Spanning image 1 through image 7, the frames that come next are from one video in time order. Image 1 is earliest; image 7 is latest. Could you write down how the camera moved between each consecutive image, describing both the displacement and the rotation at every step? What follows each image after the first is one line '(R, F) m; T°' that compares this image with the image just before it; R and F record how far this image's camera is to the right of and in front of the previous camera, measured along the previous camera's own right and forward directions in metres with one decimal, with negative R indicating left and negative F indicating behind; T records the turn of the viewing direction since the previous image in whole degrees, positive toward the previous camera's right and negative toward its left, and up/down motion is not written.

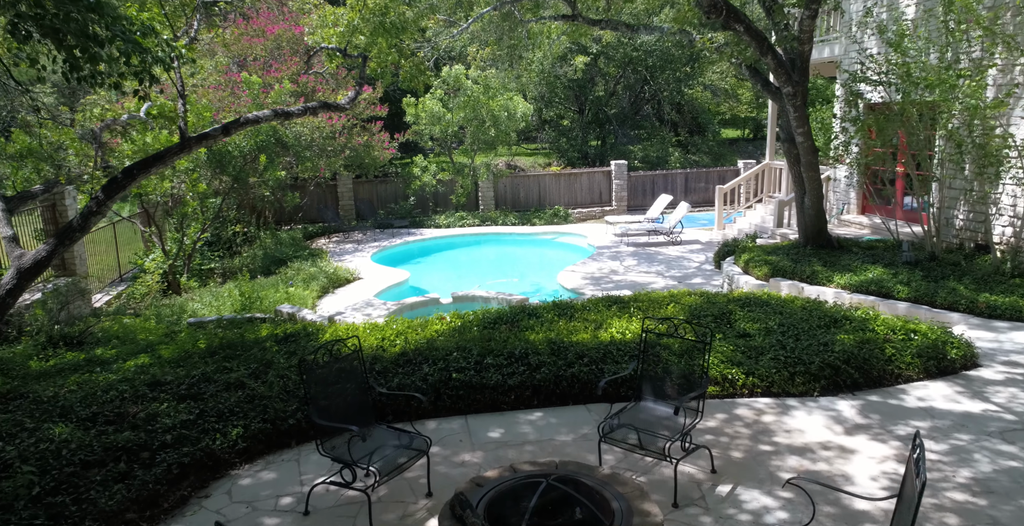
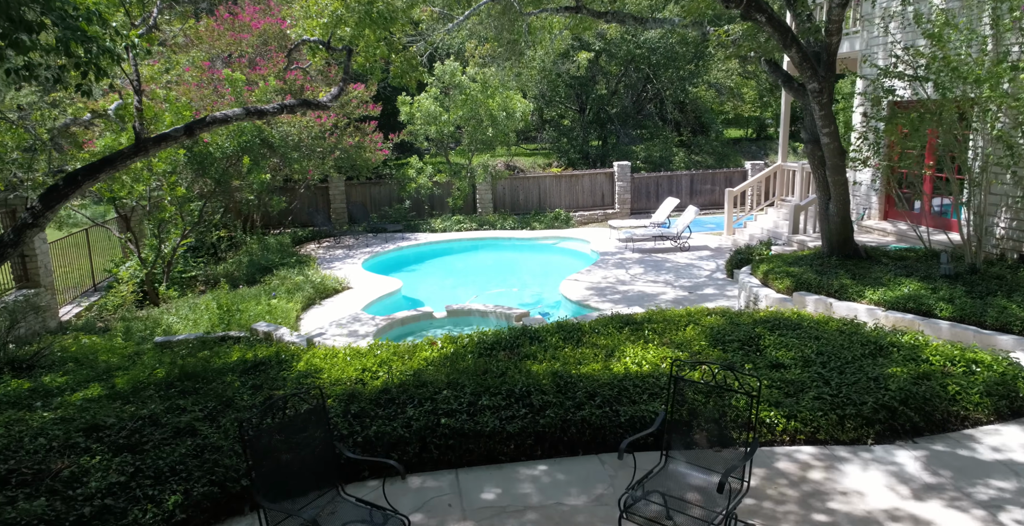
(0.0, +0.7) m; 0°
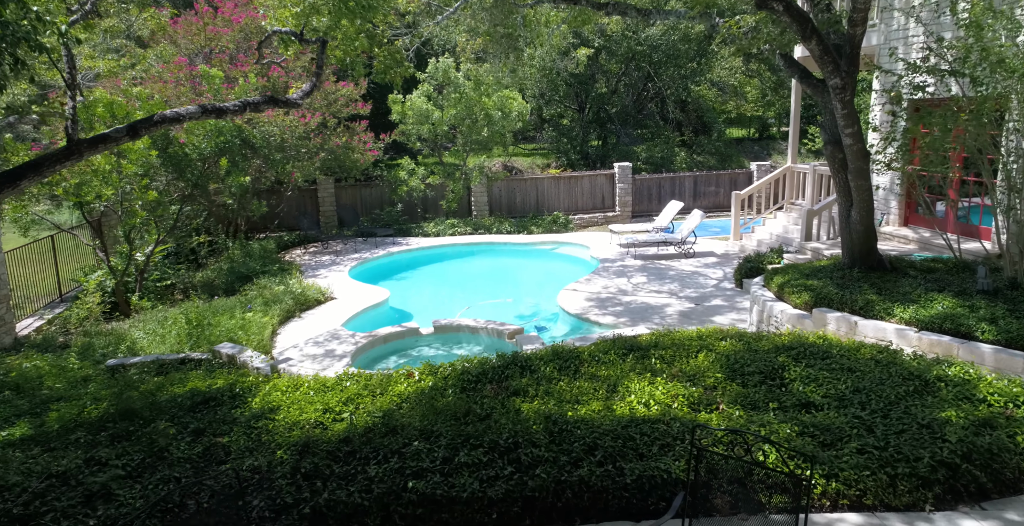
(+0.1, +0.7) m; 0°
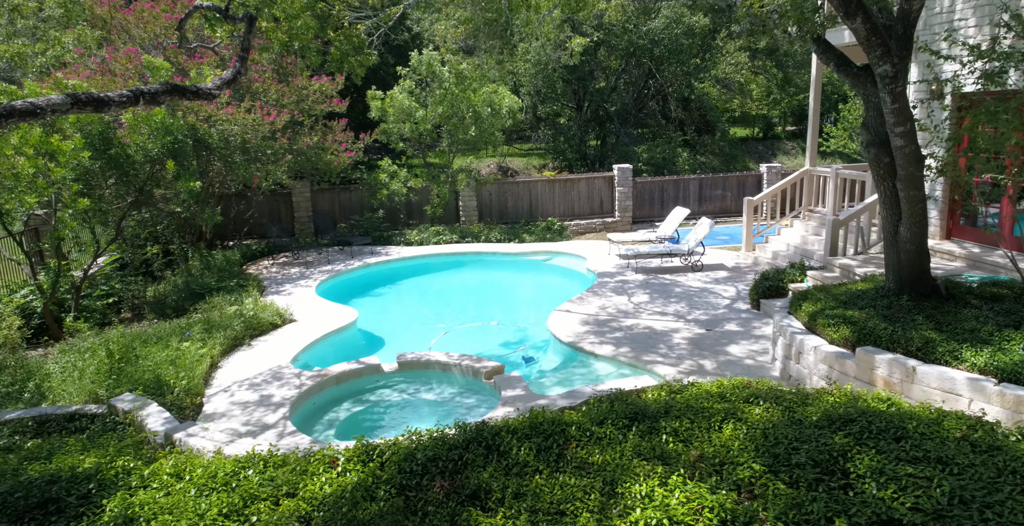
(+0.2, +1.3) m; 0°
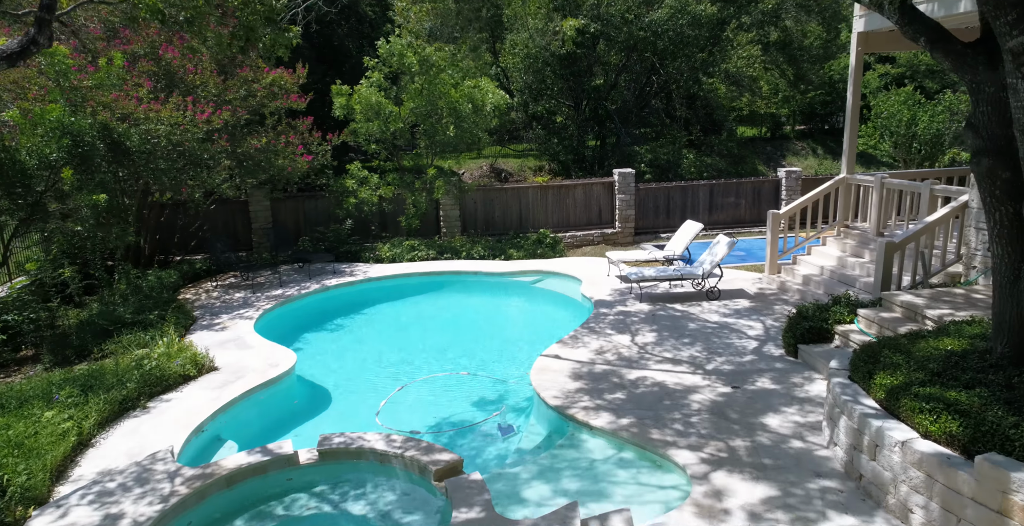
(+0.3, +1.9) m; 0°
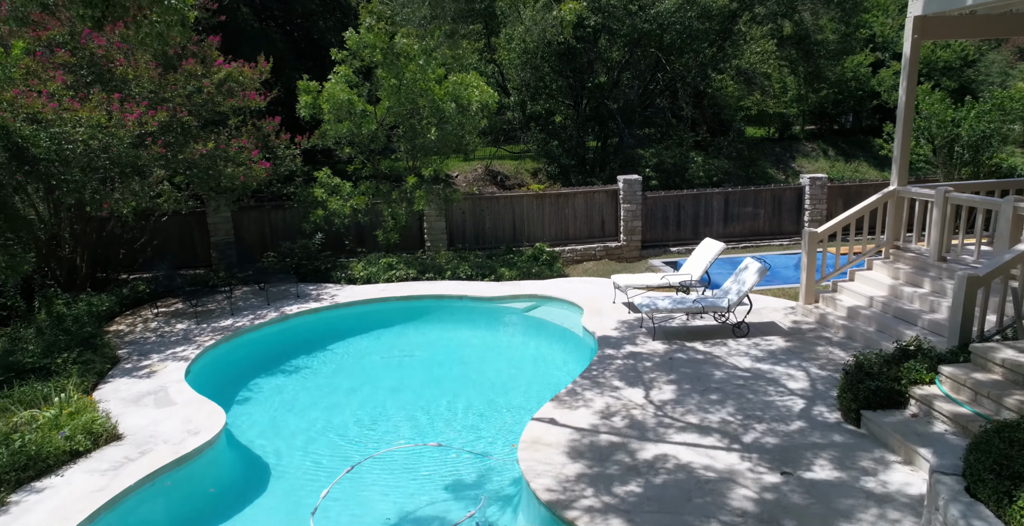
(+0.2, +1.6) m; 0°
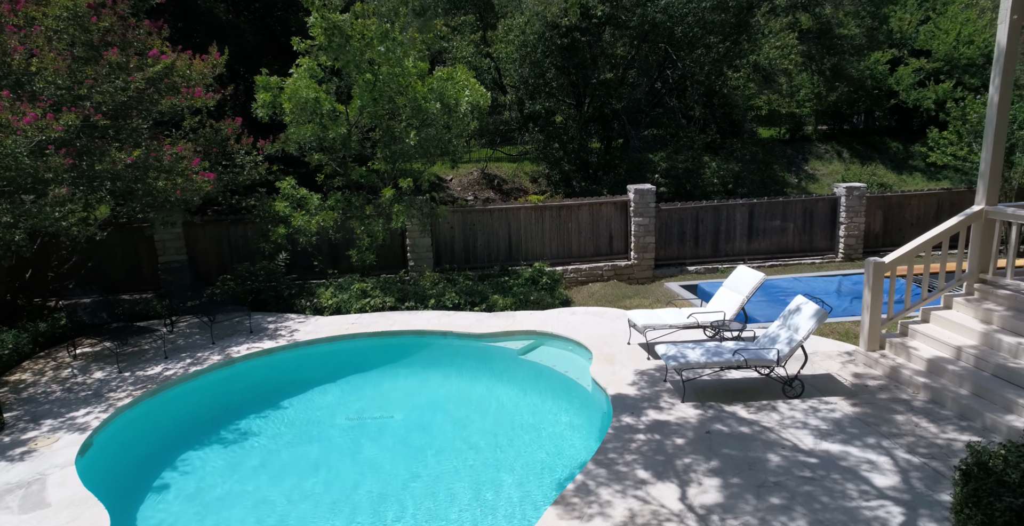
(+0.1, +1.7) m; 0°
